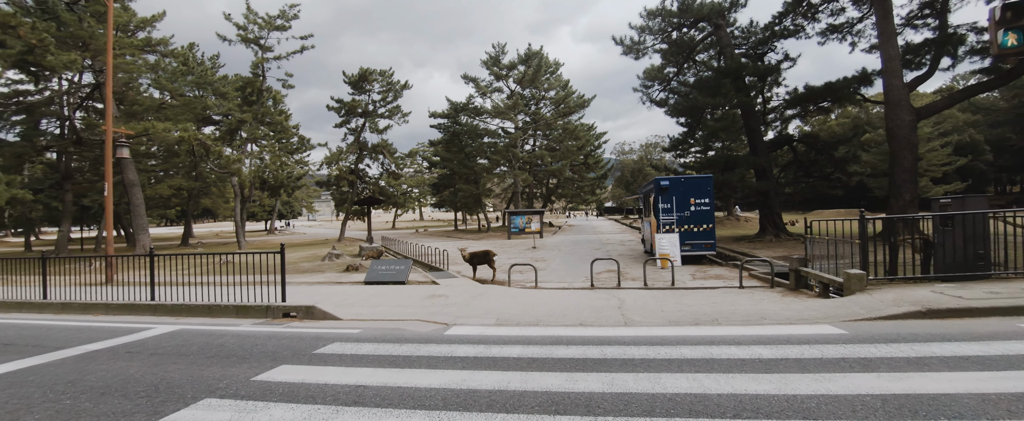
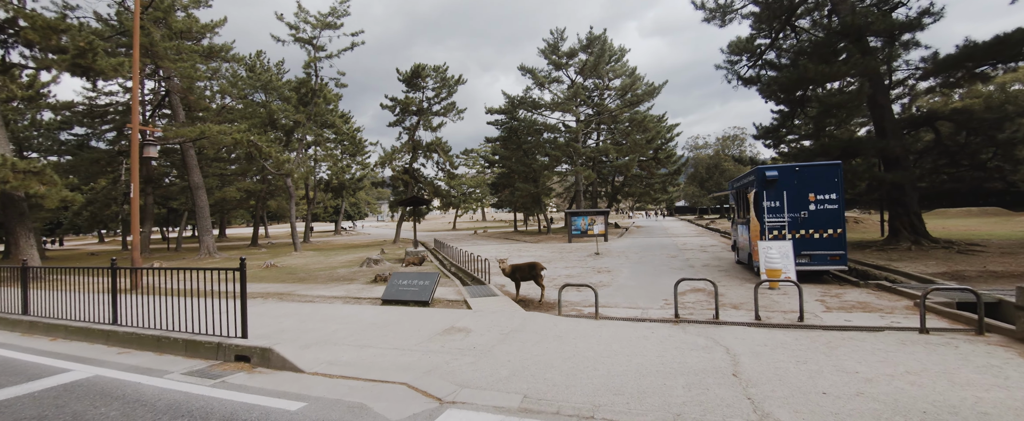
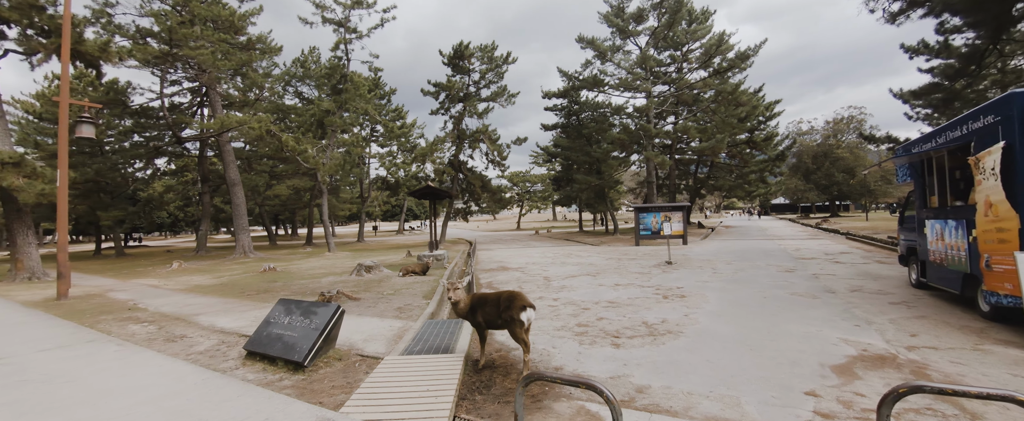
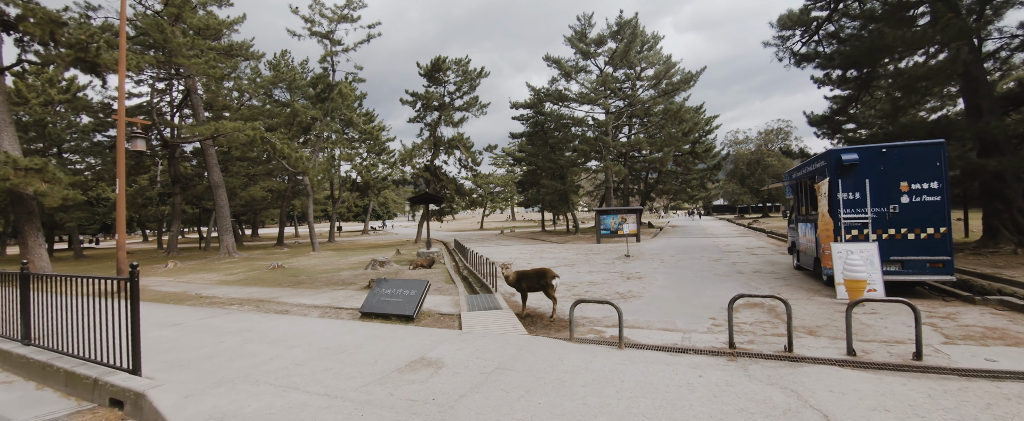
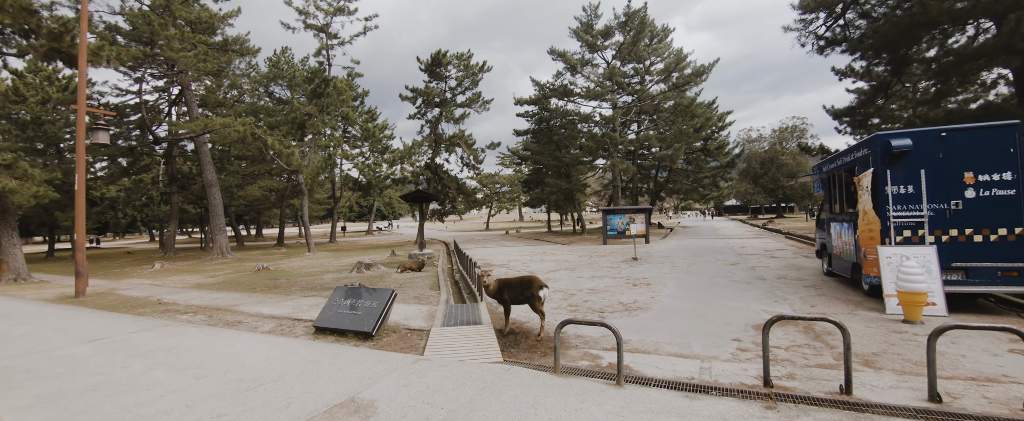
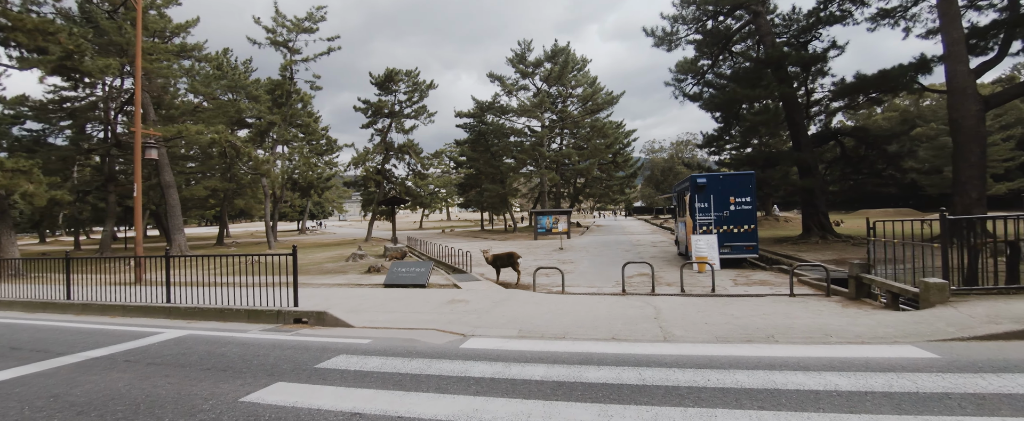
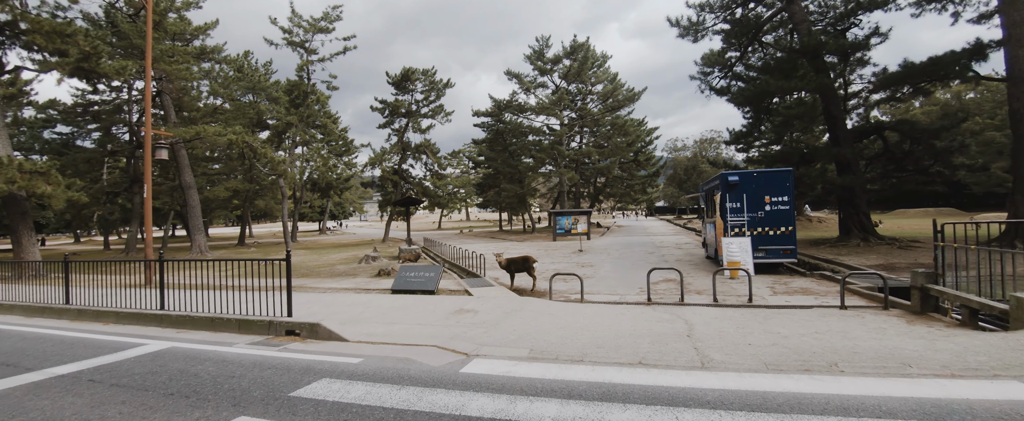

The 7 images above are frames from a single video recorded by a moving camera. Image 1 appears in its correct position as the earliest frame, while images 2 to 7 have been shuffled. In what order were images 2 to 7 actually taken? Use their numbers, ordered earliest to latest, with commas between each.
6, 7, 2, 4, 5, 3
